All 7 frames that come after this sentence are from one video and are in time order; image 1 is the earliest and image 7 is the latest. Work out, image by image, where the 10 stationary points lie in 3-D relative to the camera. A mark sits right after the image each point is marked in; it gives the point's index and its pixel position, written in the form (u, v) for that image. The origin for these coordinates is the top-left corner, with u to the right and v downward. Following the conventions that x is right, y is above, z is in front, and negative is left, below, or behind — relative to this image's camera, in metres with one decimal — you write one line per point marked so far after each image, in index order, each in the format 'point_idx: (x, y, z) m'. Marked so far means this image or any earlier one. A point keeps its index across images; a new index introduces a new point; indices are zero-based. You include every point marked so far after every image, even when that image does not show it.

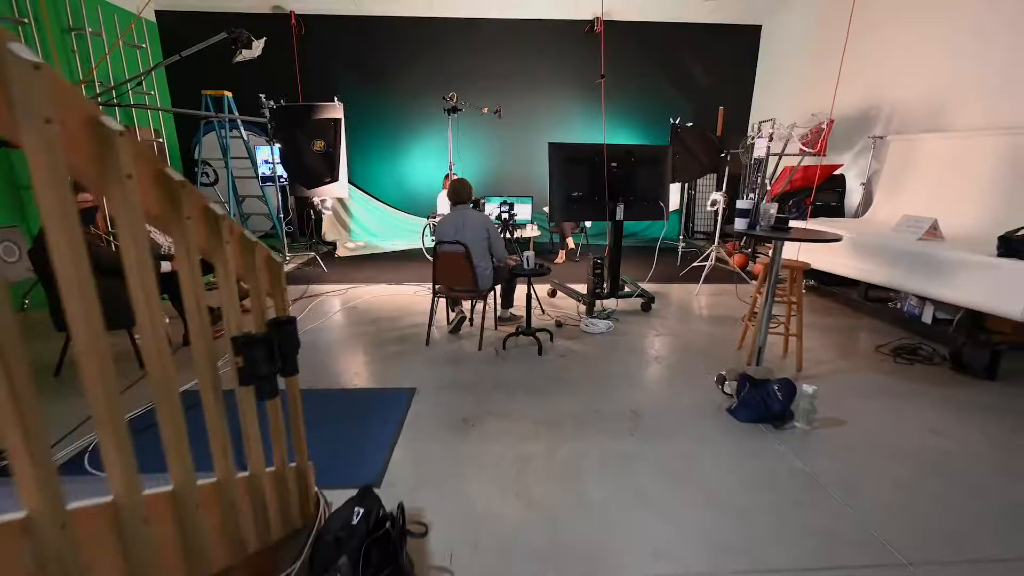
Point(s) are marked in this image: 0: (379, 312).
0: (-1.2, -0.2, +3.9) m
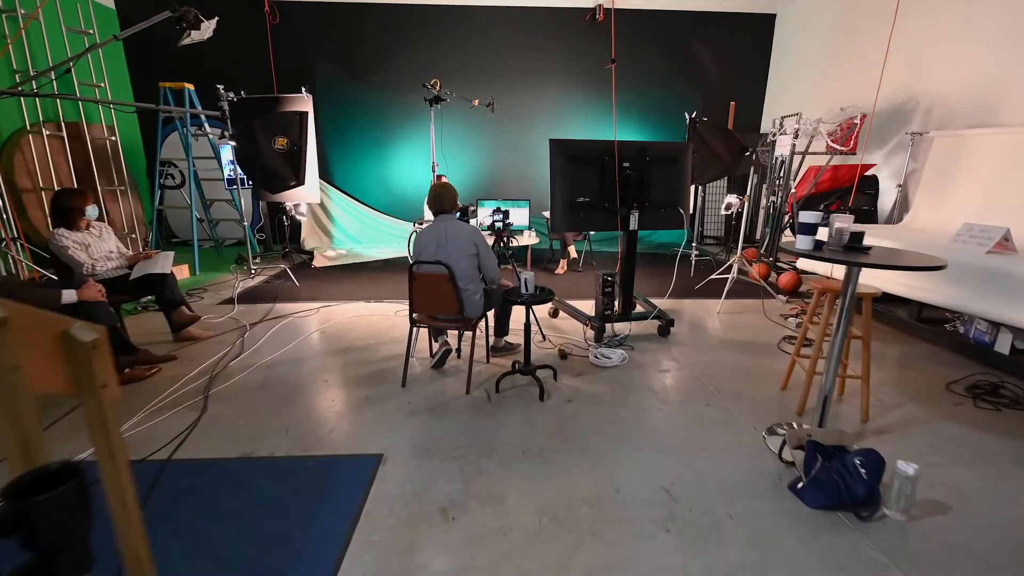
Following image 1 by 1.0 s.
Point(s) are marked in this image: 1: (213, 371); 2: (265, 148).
0: (-1.2, -0.4, +3.3) m
1: (-1.8, -0.5, +2.7) m
2: (-2.1, +1.2, +3.7) m
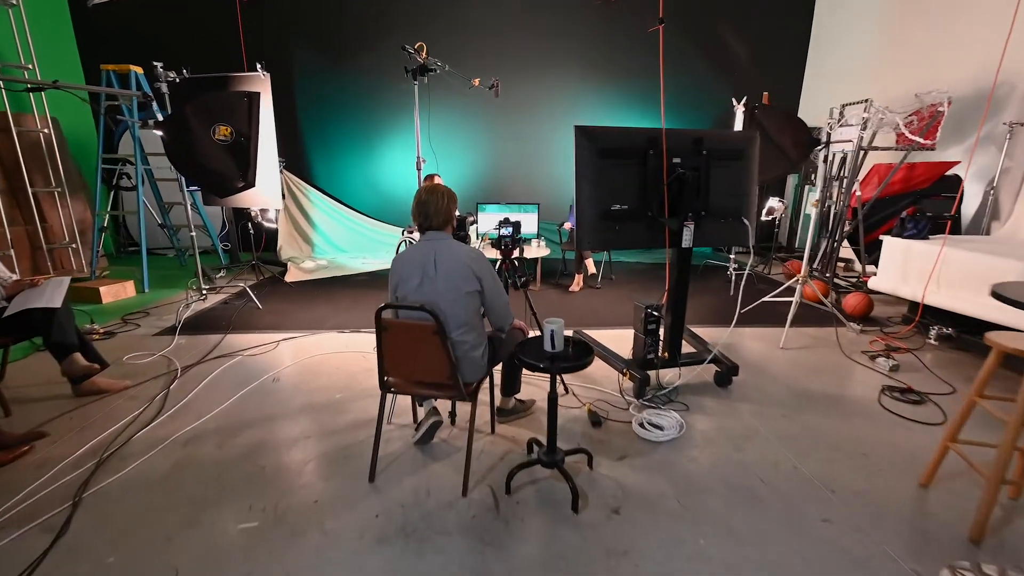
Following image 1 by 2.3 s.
0: (-1.1, -0.6, +2.5) m
1: (-1.8, -0.7, +1.9) m
2: (-2.0, +1.0, +2.9) m
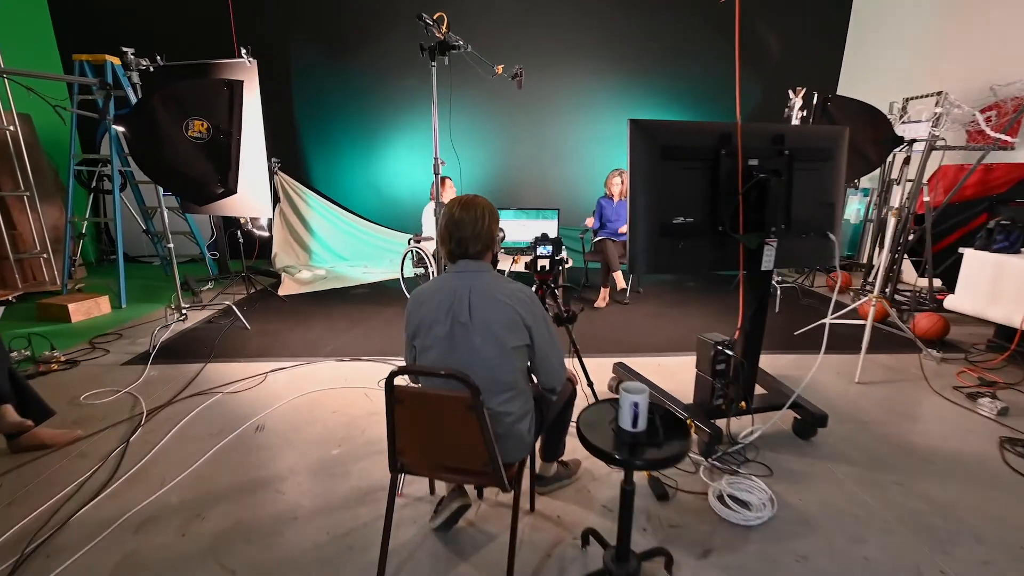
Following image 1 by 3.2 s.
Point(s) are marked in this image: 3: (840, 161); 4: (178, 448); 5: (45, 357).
0: (-1.0, -0.7, +2.1) m
1: (-1.6, -0.9, +1.5) m
2: (-1.9, +0.8, +2.5) m
3: (+1.5, +0.6, +2.1) m
4: (-1.5, -0.7, +2.0) m
5: (-2.8, -0.4, +2.7) m
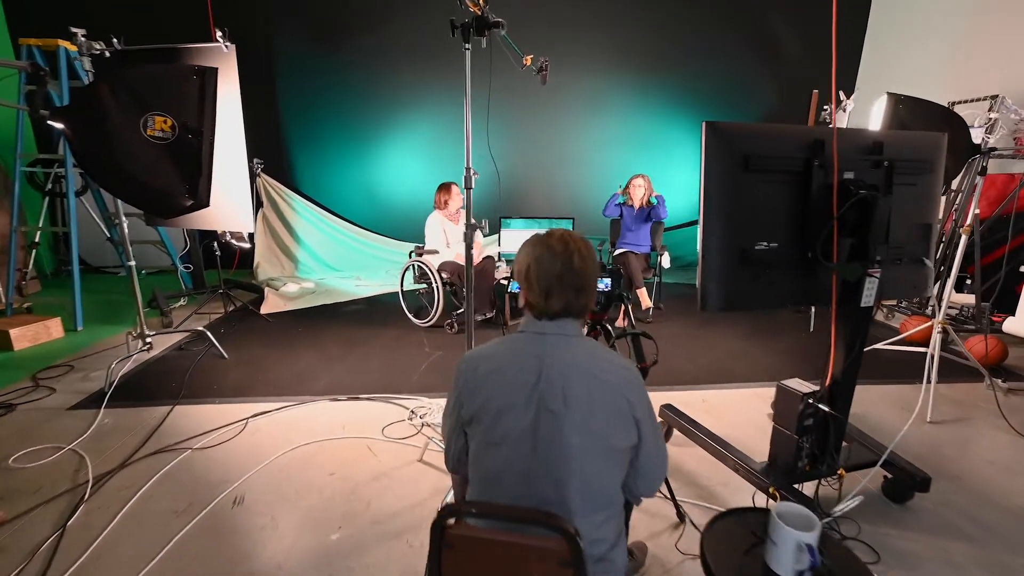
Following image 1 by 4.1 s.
0: (-0.8, -0.8, +1.7) m
1: (-1.4, -1.0, +1.1) m
2: (-1.7, +0.7, +2.0) m
3: (+1.7, +0.4, +1.7) m
4: (-1.3, -0.9, +1.5) m
5: (-2.7, -0.6, +2.2) m
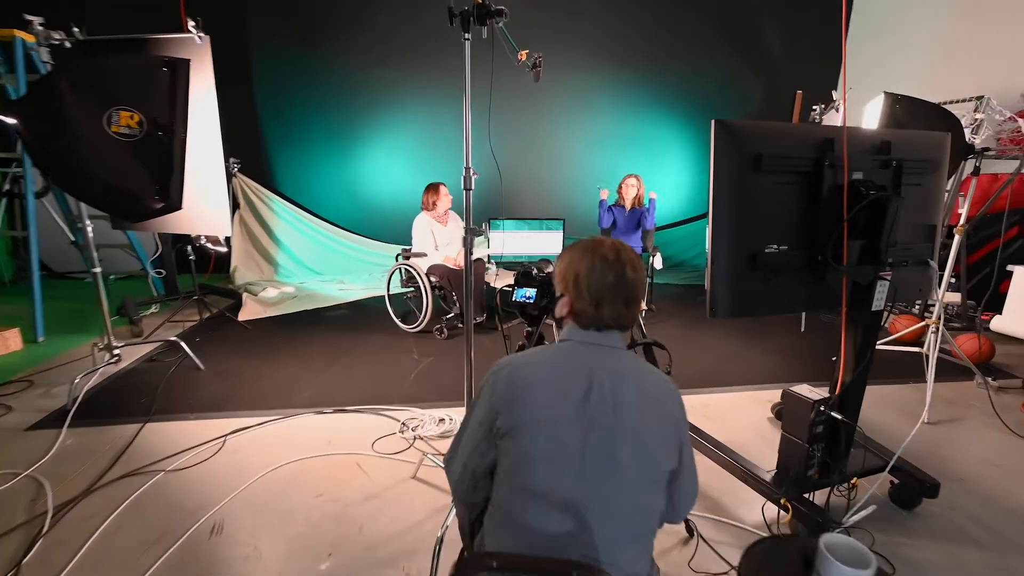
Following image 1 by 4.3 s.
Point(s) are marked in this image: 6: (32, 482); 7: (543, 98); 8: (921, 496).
0: (-0.8, -0.9, +1.6) m
1: (-1.4, -1.0, +0.9) m
2: (-1.8, +0.7, +1.9) m
3: (+1.7, +0.4, +1.7) m
4: (-1.3, -0.9, +1.4) m
5: (-2.7, -0.6, +2.0) m
6: (-1.9, -0.8, +1.8) m
7: (+0.4, +2.2, +5.1) m
8: (+1.6, -0.8, +1.7) m
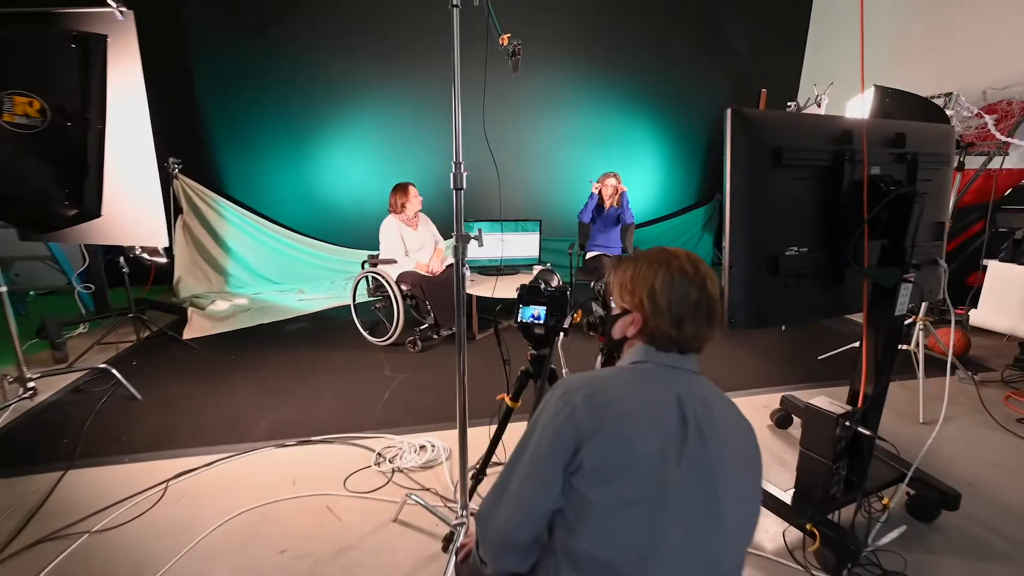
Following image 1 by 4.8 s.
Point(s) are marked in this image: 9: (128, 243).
0: (-0.8, -0.9, +1.3) m
1: (-1.3, -1.1, +0.6) m
2: (-1.8, +0.6, +1.5) m
3: (+1.6, +0.4, +1.6) m
4: (-1.3, -1.0, +1.1) m
5: (-2.7, -0.7, +1.6) m
6: (-1.9, -0.9, +1.4) m
7: (0.0, +2.1, +4.9) m
8: (+1.5, -0.8, +1.6) m
9: (-1.6, +0.2, +1.9) m
